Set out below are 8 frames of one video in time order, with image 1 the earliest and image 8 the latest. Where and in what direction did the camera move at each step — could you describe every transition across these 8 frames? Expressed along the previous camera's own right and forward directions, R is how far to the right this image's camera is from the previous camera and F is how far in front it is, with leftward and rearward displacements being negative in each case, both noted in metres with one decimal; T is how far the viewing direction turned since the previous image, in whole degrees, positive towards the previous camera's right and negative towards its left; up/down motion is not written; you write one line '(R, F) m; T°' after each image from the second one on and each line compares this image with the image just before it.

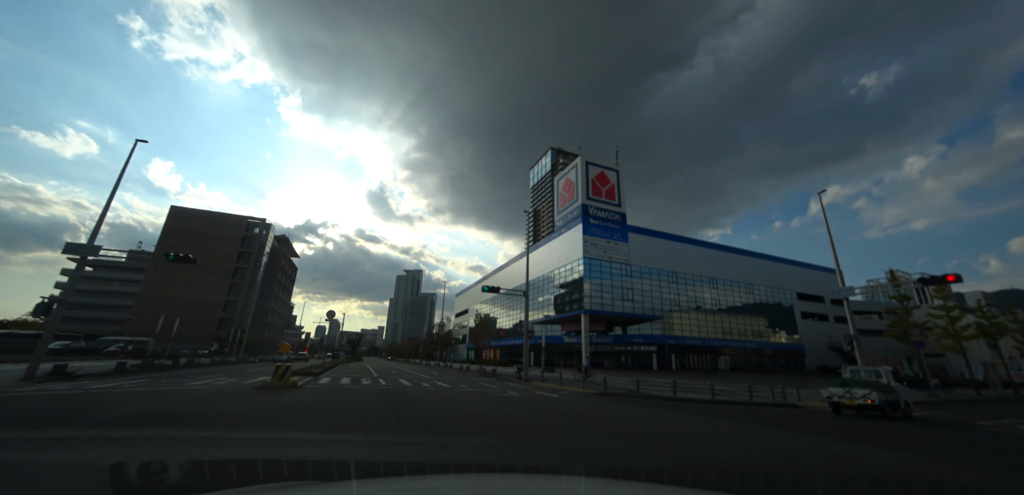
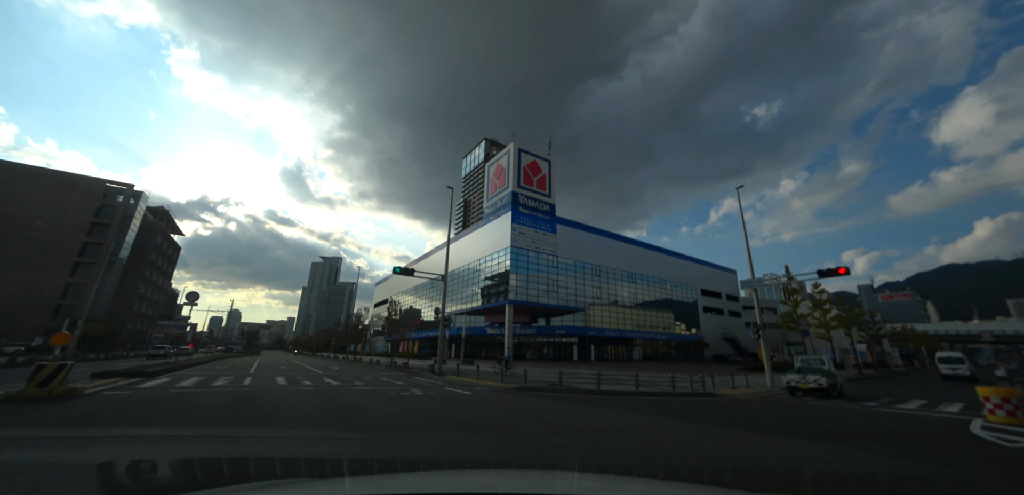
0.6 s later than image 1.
(-0.3, +0.5) m; +11°
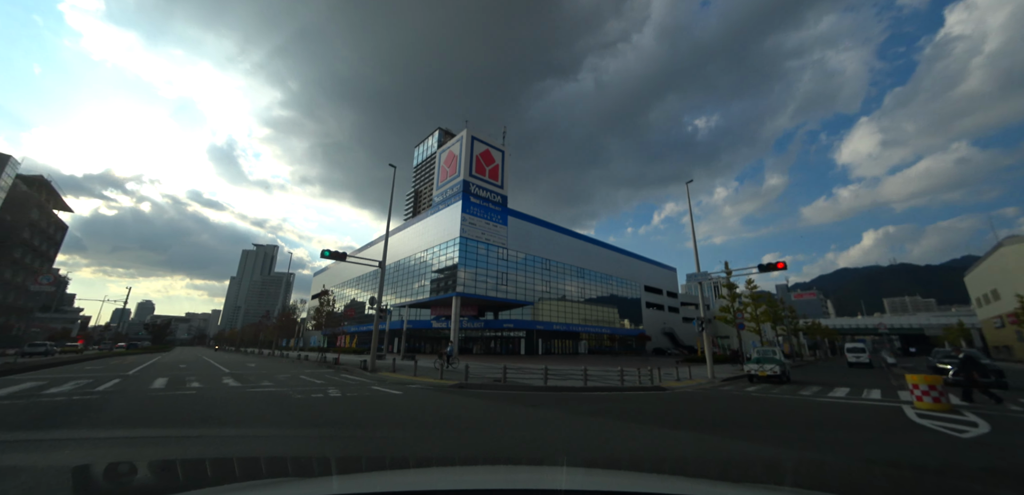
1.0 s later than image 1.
(+0.2, +1.0) m; +7°
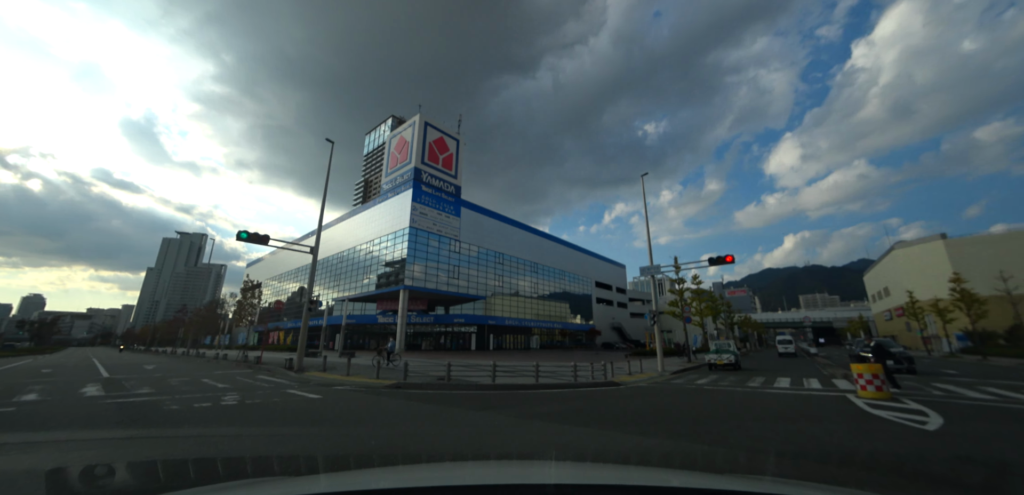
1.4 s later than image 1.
(+0.2, +1.0) m; +7°
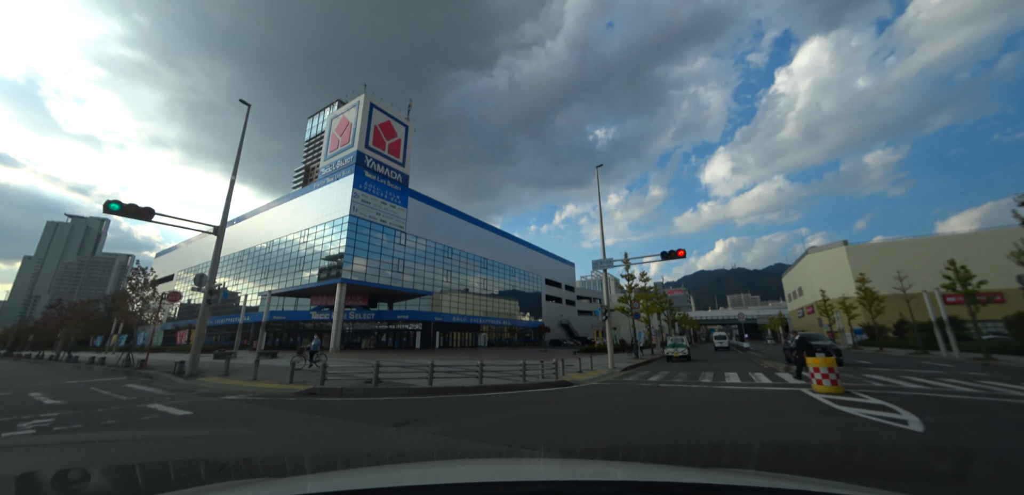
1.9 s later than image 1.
(+0.2, +1.2) m; +8°
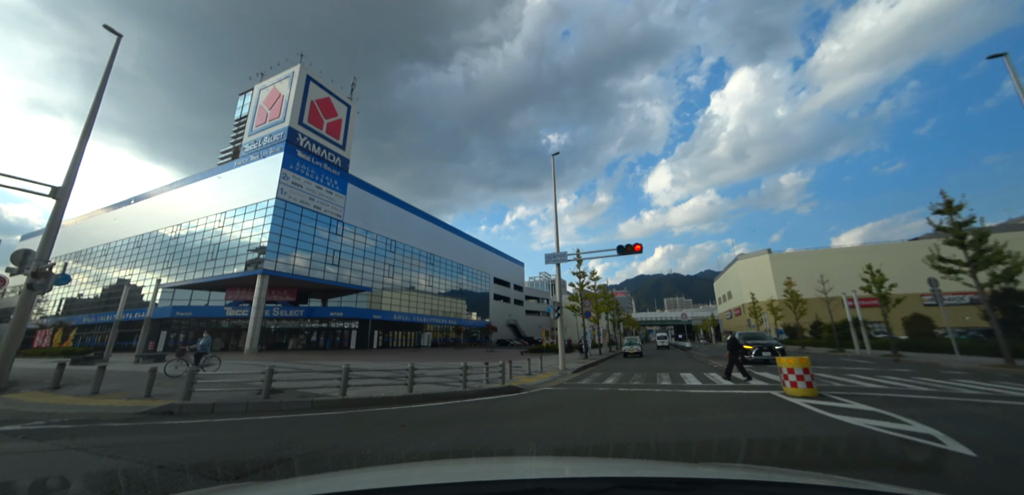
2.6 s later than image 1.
(+0.2, +1.5) m; +8°
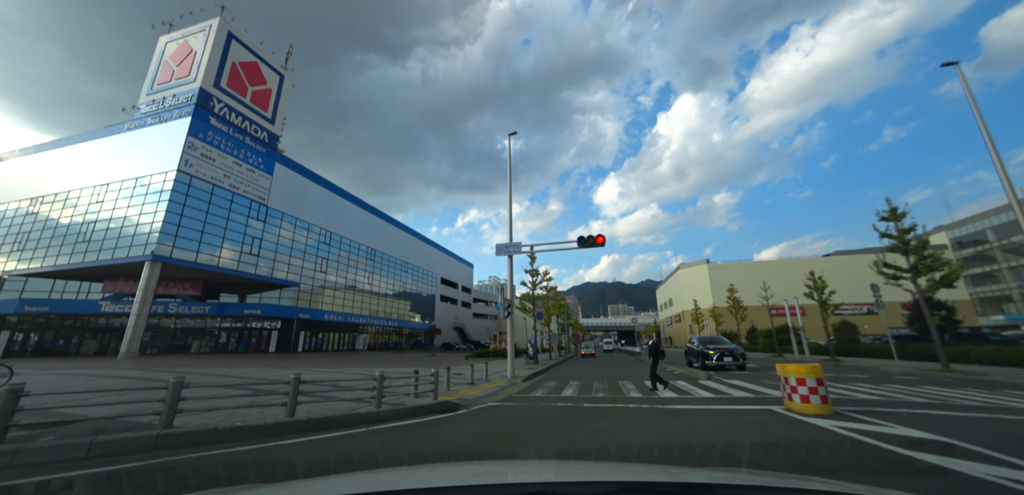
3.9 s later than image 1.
(+0.2, +2.2) m; +7°
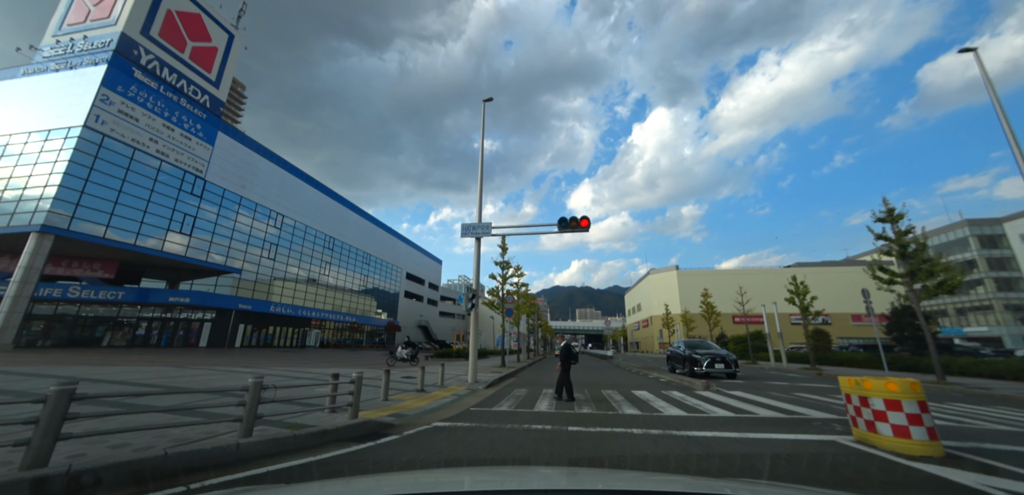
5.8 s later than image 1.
(+0.2, +2.3) m; +4°
